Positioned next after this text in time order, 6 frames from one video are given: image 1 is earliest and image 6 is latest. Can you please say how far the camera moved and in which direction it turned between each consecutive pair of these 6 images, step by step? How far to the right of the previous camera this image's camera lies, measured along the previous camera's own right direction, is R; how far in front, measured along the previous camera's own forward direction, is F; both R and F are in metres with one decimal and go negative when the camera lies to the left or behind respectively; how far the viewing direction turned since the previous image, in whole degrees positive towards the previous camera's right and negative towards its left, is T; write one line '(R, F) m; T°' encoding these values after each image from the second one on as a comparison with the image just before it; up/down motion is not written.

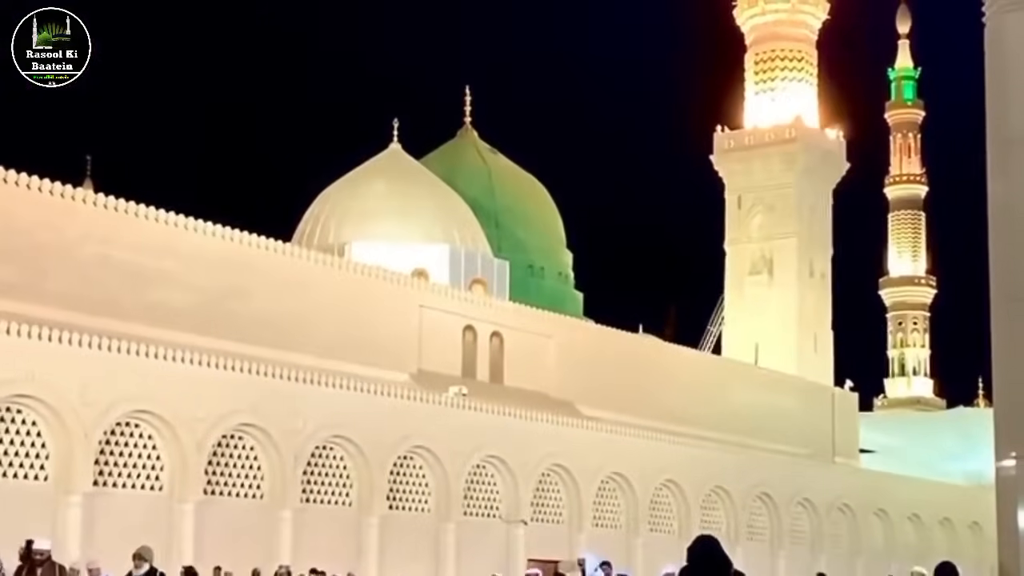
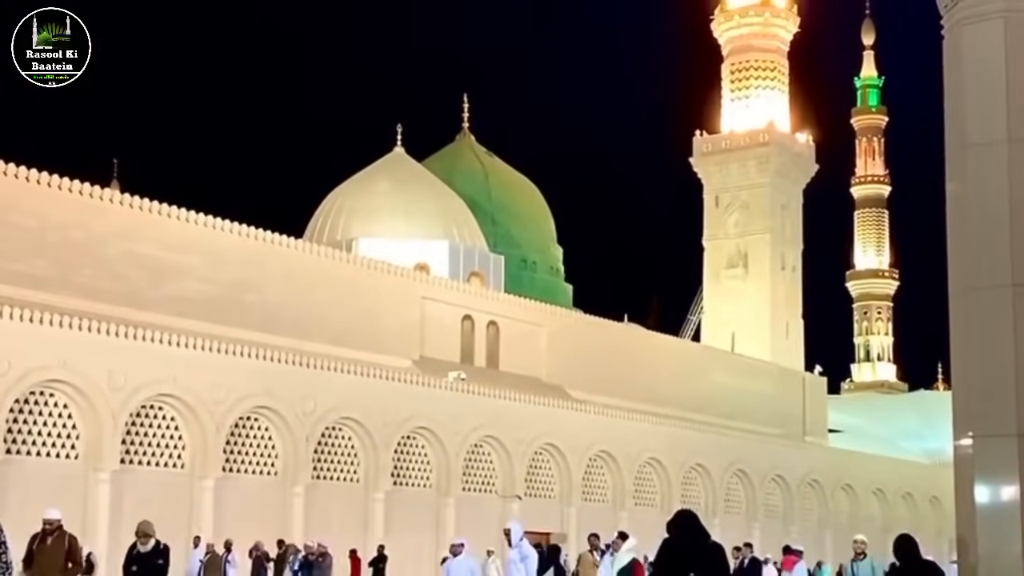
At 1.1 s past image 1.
(+0.1, -1.1) m; 0°
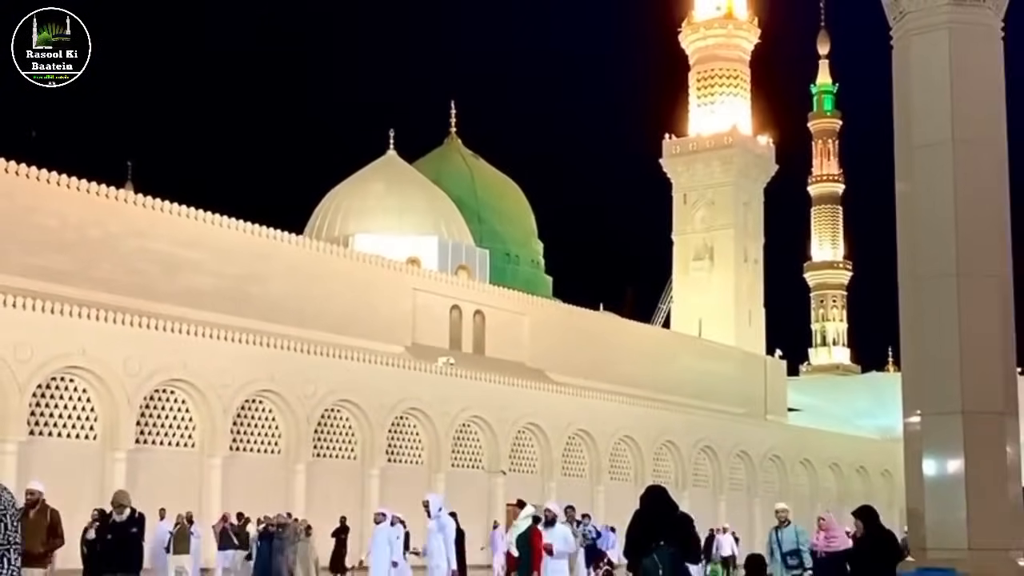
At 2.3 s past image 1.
(+0.1, -1.2) m; 0°
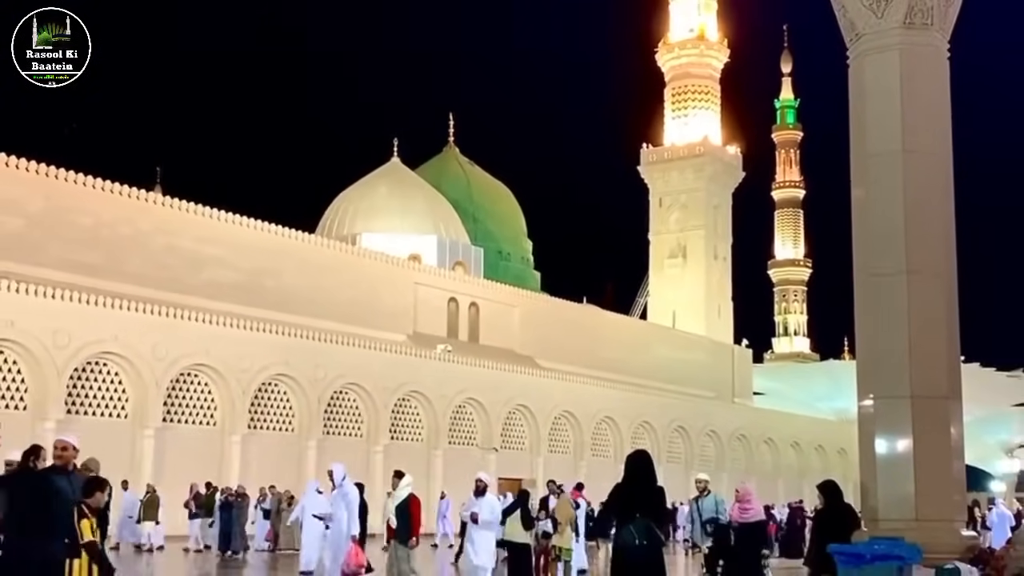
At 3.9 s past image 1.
(+0.1, -1.7) m; 0°
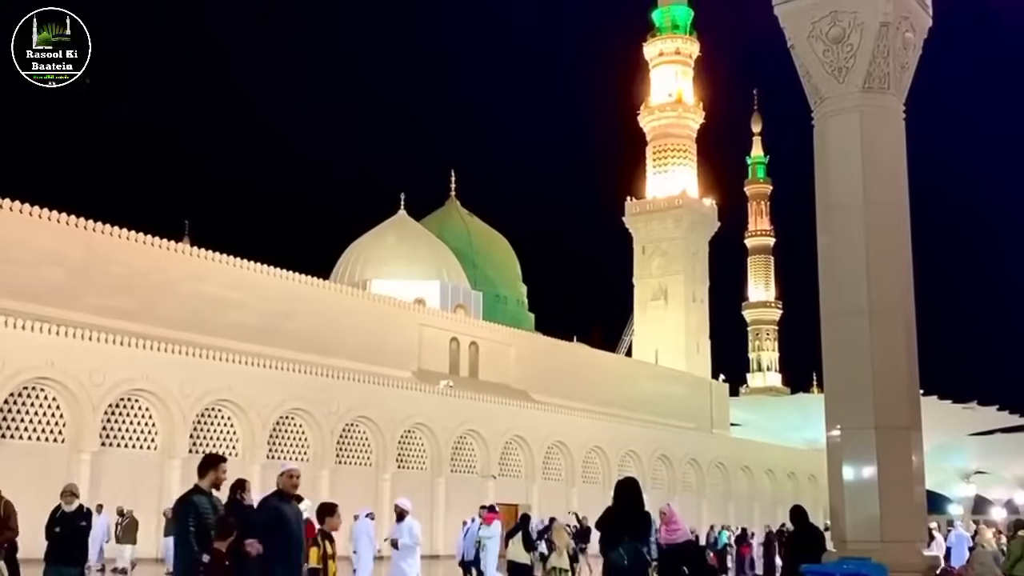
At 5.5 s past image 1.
(+0.1, -1.7) m; 0°
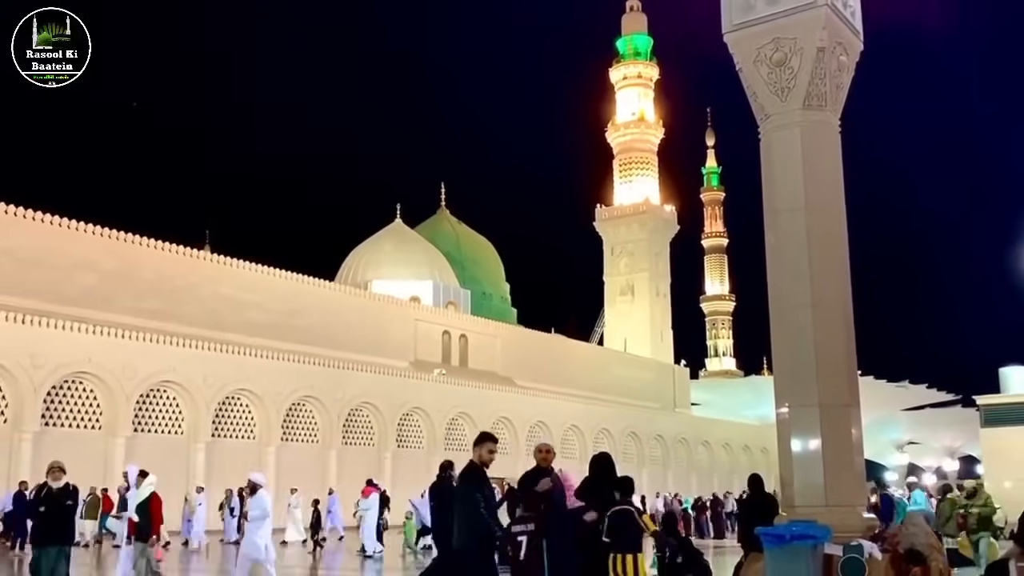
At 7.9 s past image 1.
(+0.1, -2.5) m; +1°
